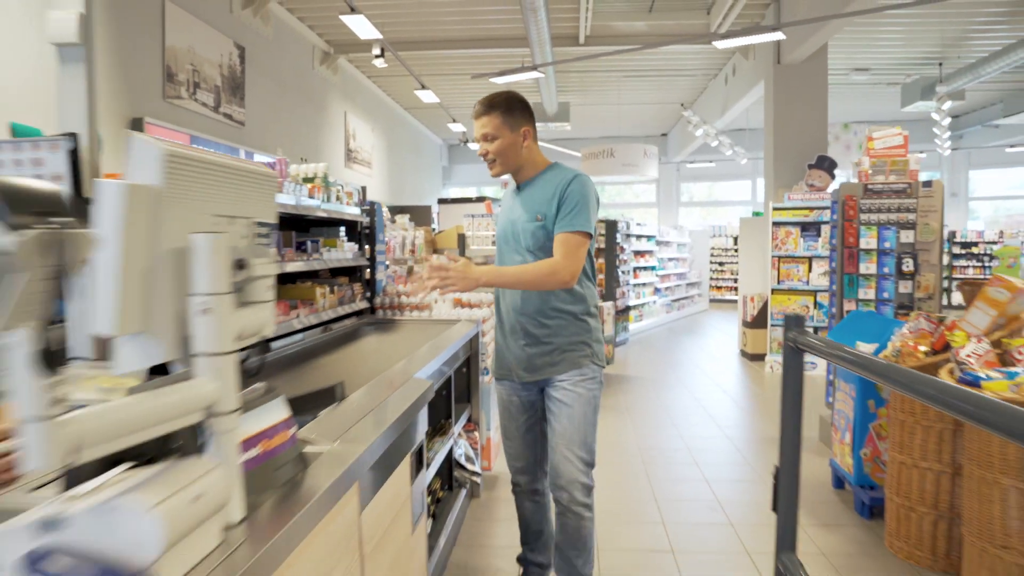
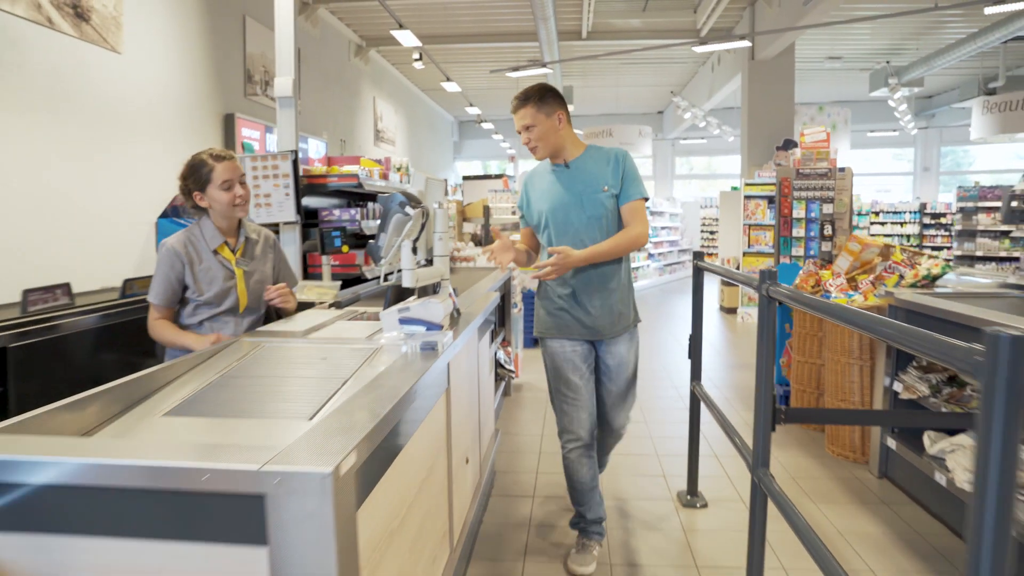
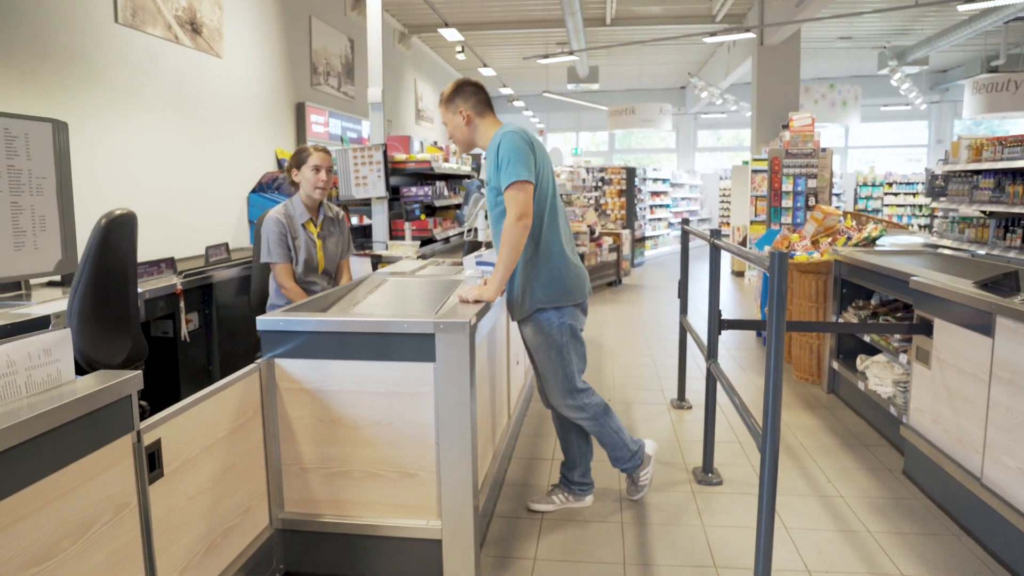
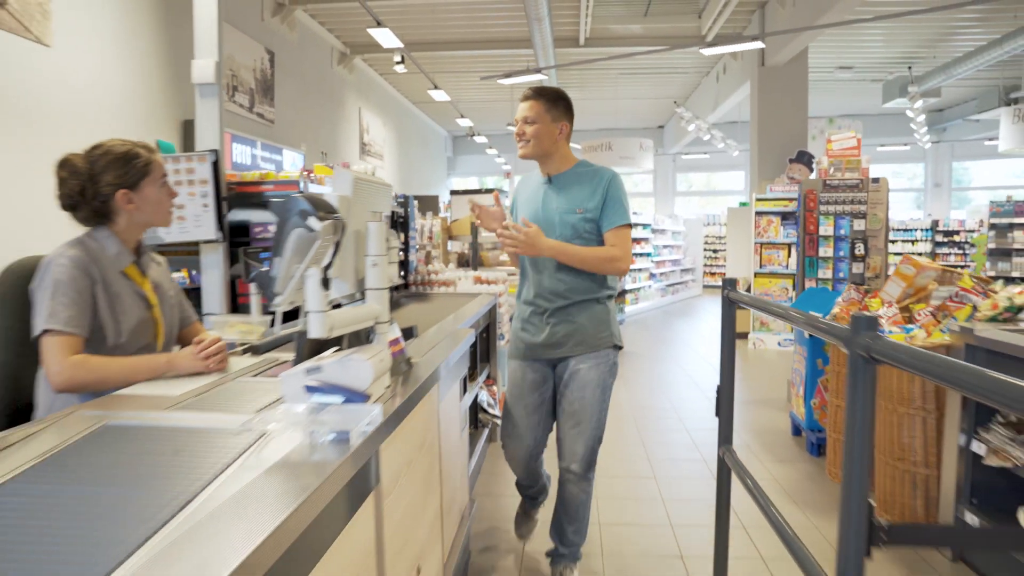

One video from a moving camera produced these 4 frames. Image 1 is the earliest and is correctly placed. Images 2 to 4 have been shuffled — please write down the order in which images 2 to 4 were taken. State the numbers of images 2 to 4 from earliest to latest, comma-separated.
4, 2, 3
